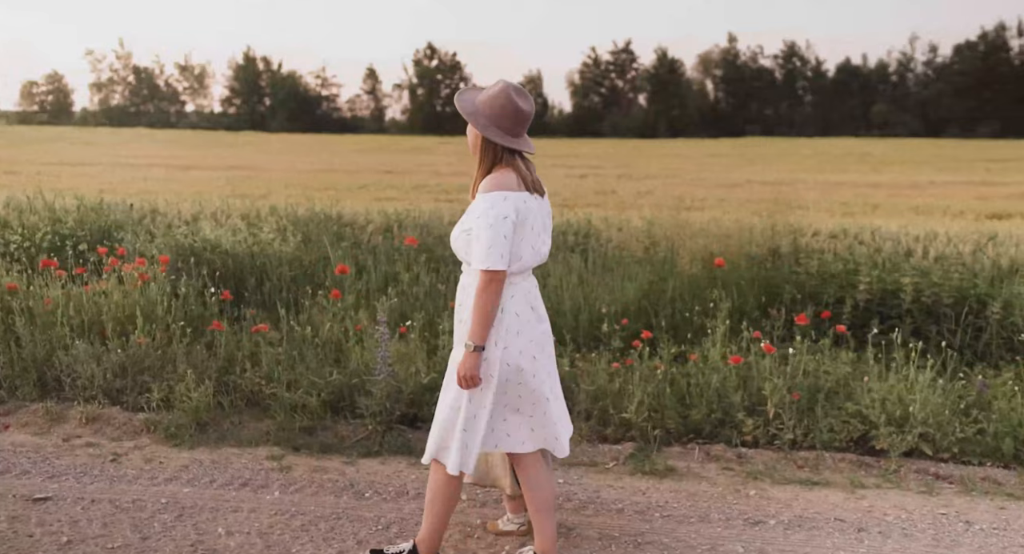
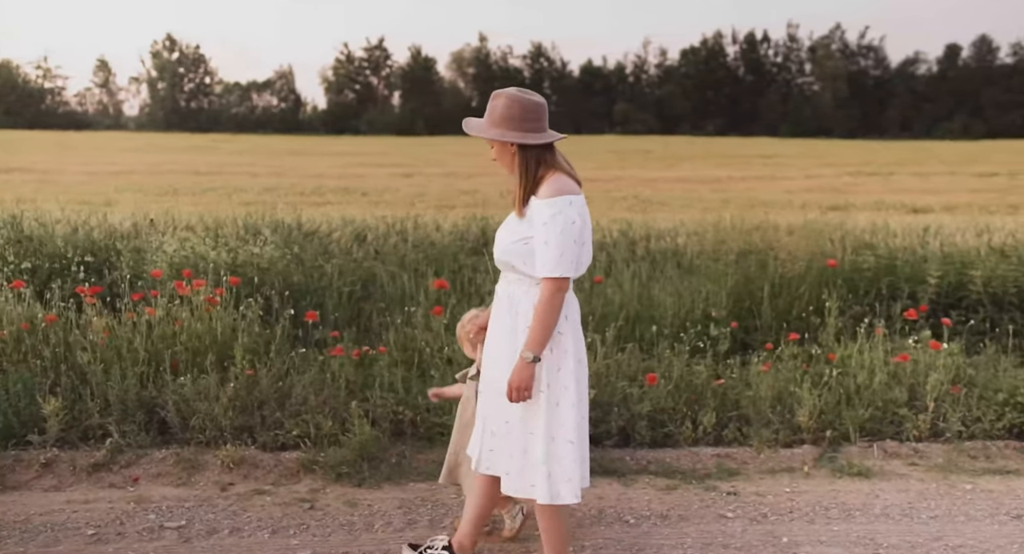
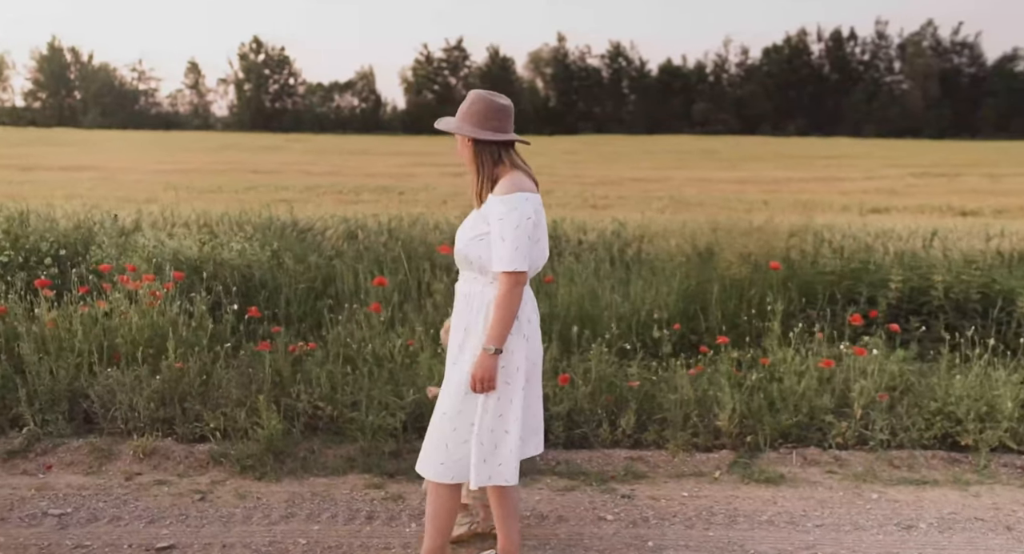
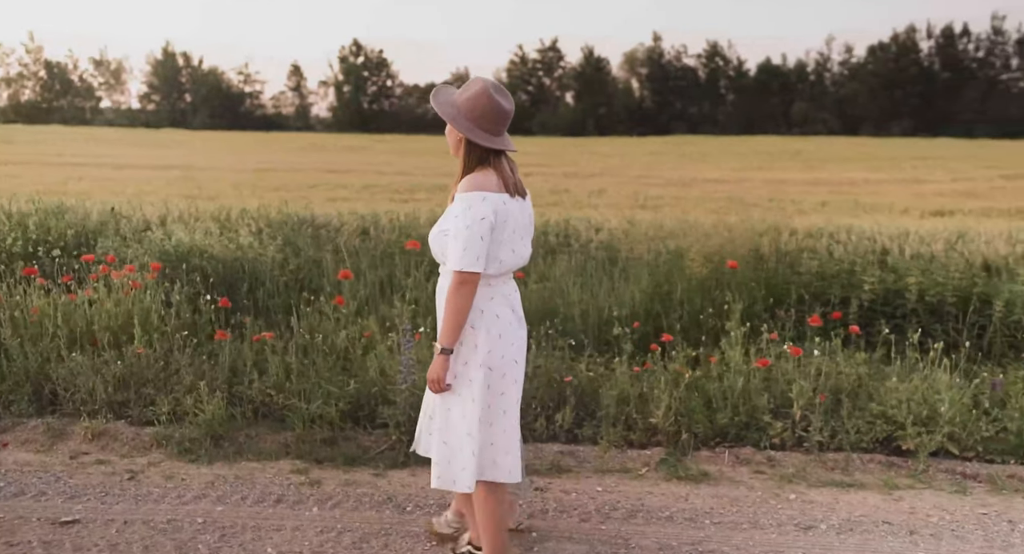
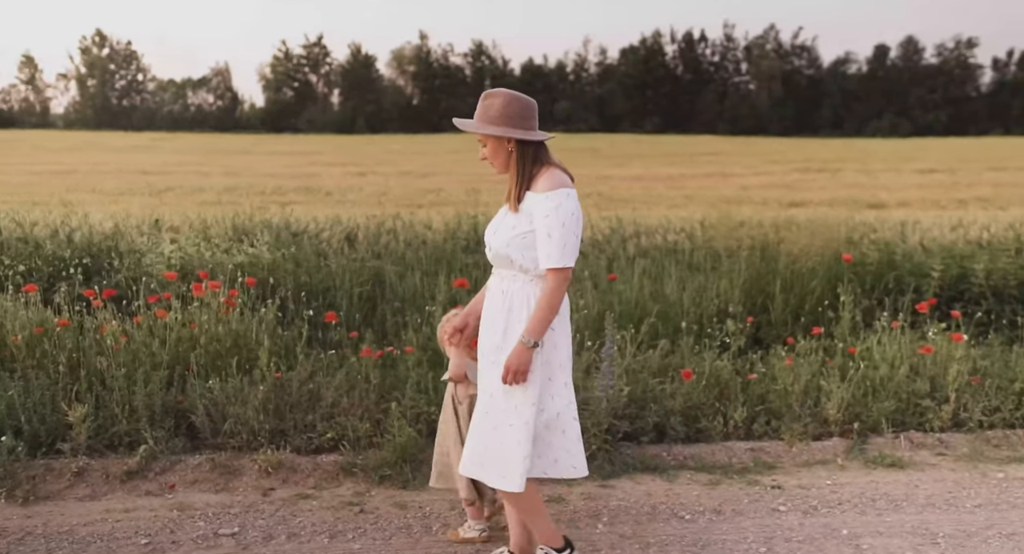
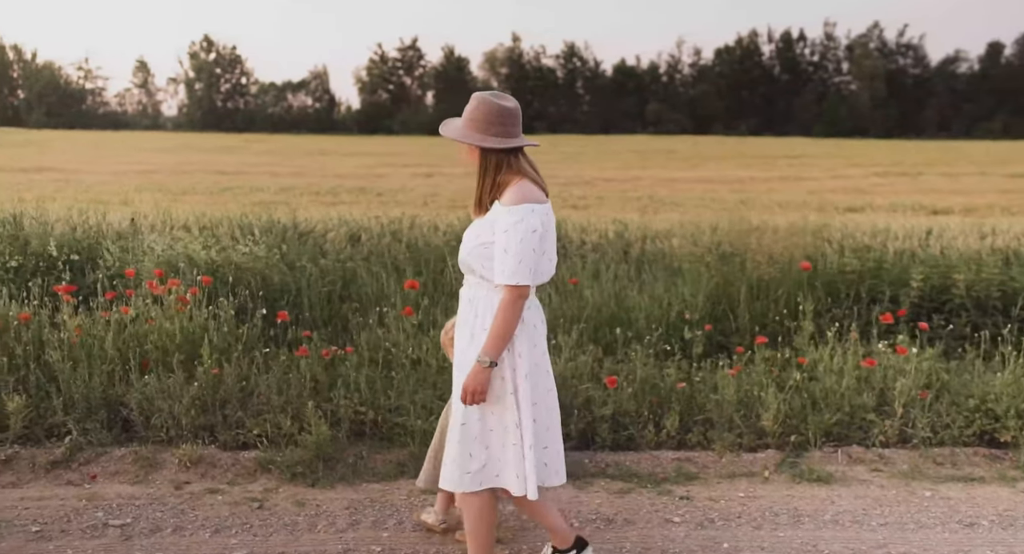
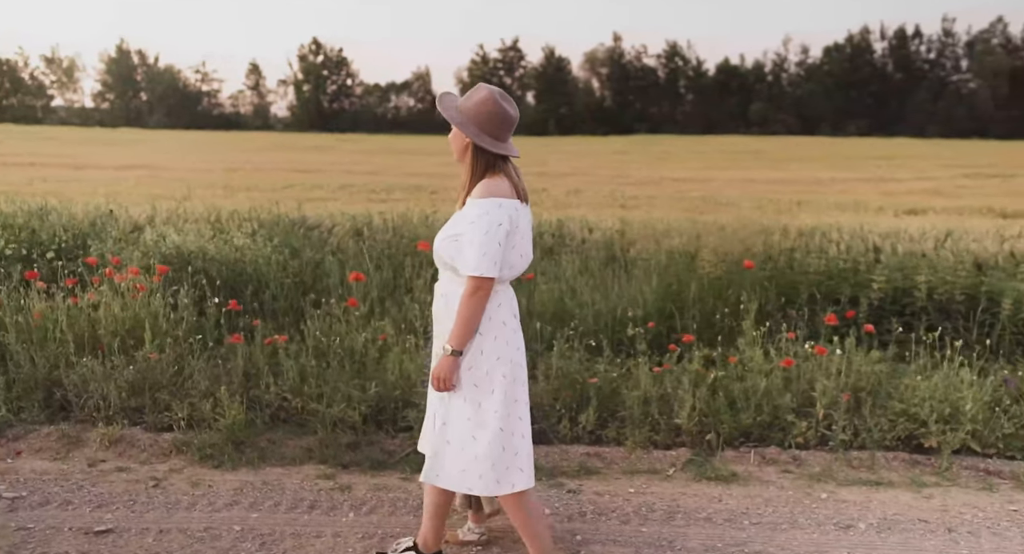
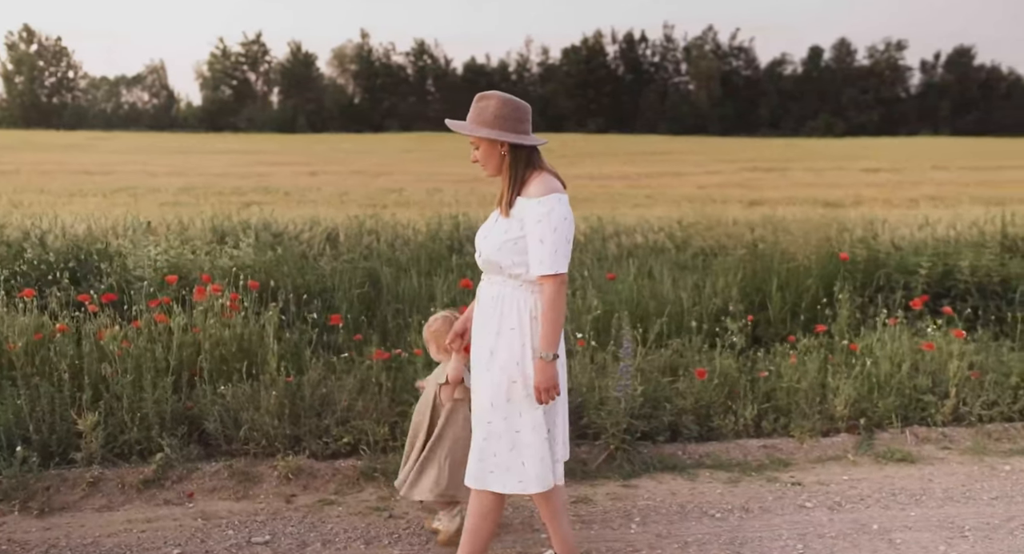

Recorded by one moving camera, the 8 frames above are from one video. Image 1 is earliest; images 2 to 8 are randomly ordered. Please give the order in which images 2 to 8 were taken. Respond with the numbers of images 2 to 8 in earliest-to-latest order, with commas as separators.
4, 7, 3, 6, 2, 5, 8
